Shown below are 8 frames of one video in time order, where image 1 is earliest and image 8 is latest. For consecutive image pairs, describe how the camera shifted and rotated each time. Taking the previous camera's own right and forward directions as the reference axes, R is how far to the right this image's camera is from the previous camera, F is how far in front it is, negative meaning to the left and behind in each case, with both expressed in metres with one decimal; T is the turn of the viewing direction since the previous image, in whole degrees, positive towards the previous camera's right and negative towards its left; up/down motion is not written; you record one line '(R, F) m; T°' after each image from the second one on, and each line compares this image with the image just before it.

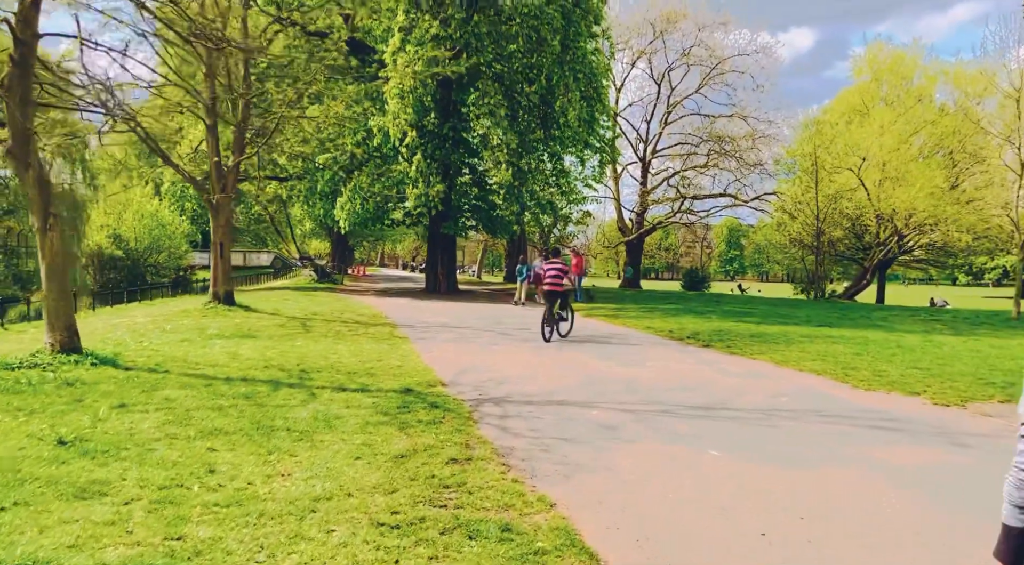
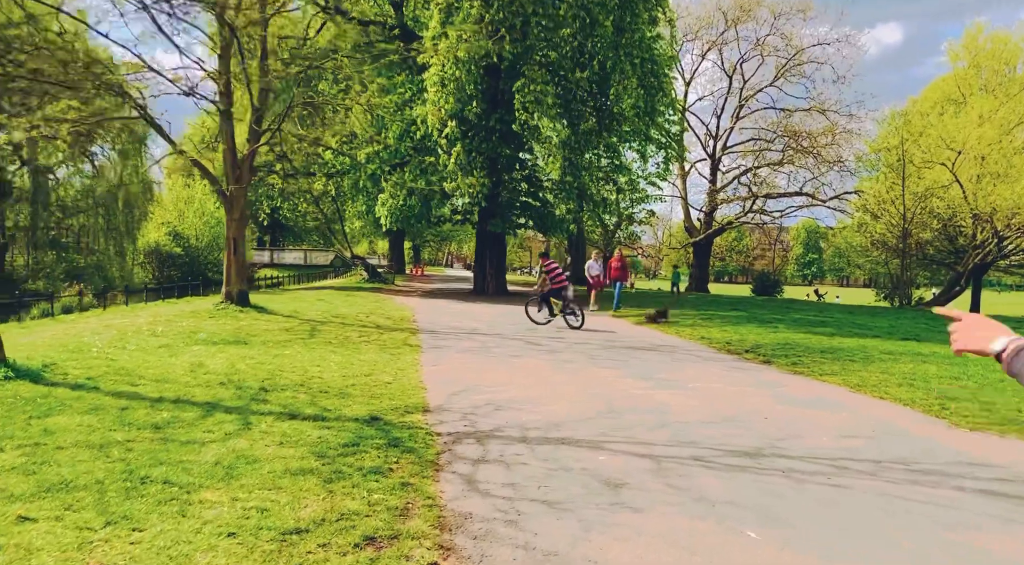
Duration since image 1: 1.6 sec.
(+0.7, +2.1) m; -5°
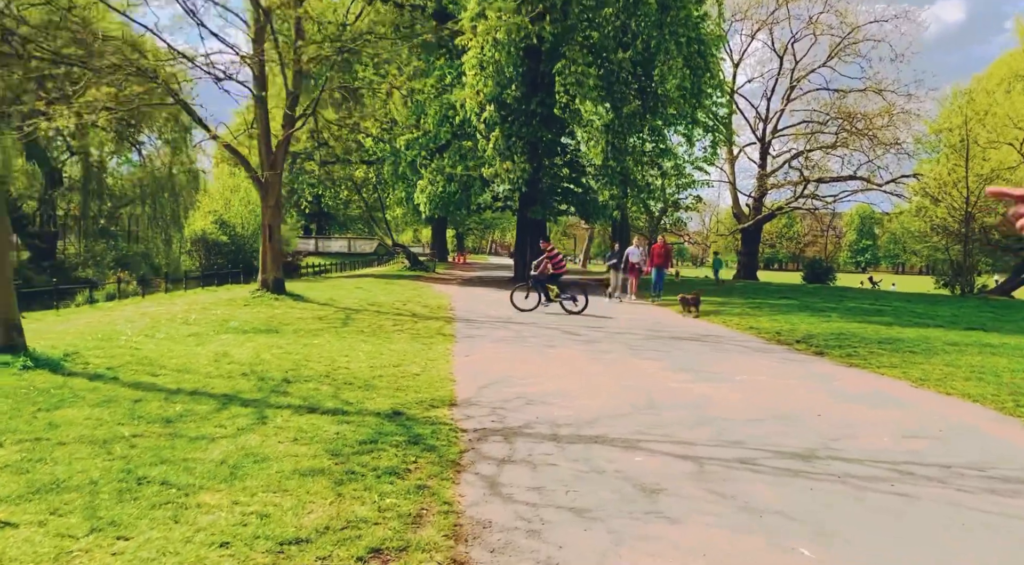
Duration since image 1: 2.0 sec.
(+0.1, +0.5) m; -3°
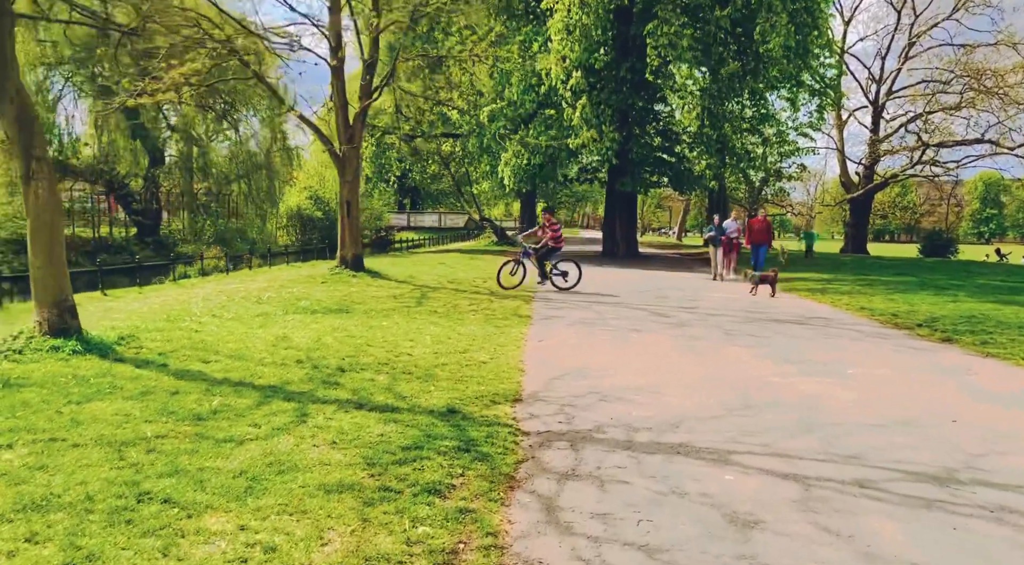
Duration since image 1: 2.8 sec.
(+0.2, +0.9) m; -7°
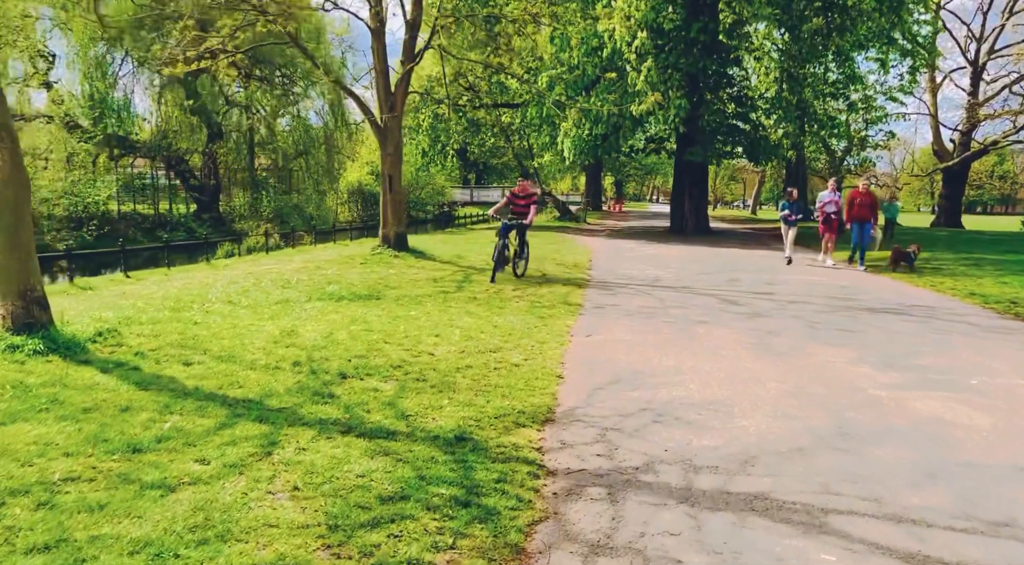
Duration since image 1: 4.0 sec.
(+0.3, +1.5) m; -5°
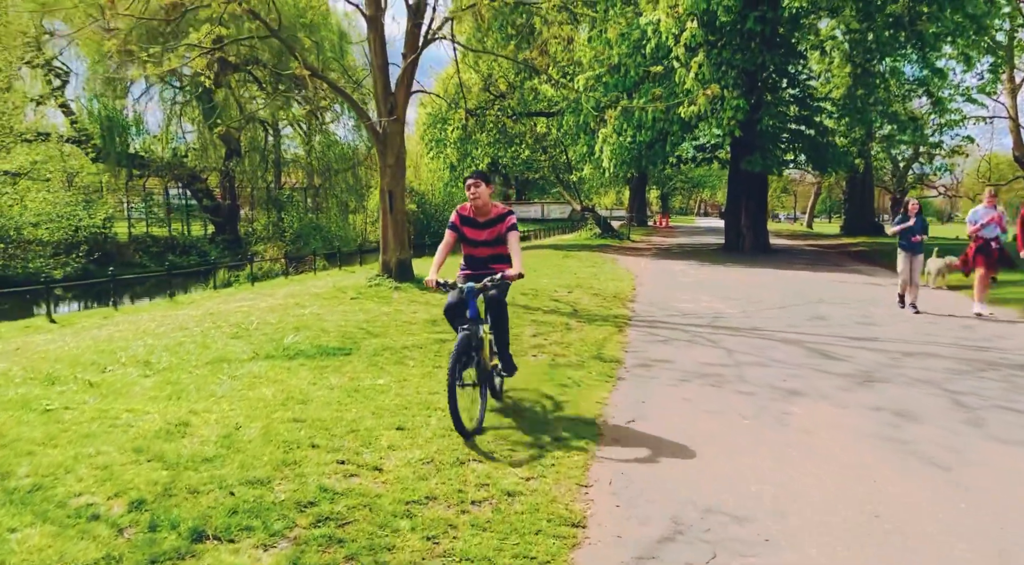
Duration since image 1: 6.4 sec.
(+0.3, +2.9) m; -3°
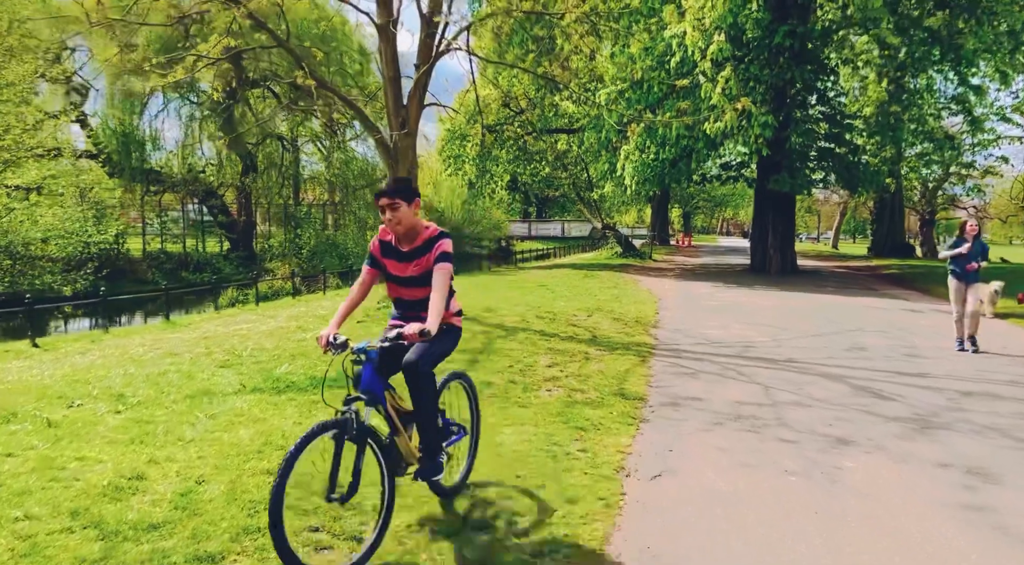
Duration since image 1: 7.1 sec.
(+0.1, +0.8) m; -1°
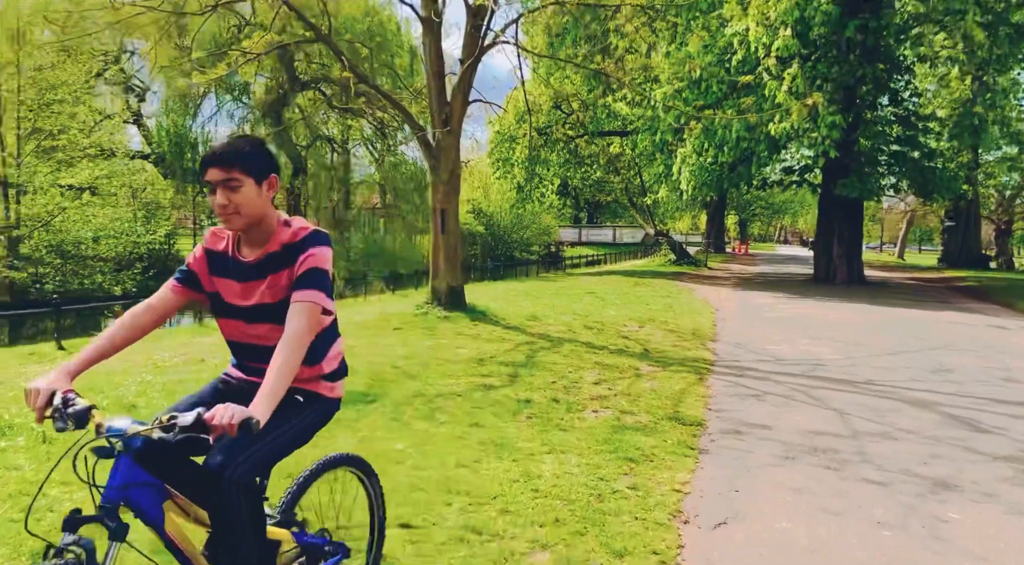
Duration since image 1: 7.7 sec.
(+0.1, +0.7) m; -4°
